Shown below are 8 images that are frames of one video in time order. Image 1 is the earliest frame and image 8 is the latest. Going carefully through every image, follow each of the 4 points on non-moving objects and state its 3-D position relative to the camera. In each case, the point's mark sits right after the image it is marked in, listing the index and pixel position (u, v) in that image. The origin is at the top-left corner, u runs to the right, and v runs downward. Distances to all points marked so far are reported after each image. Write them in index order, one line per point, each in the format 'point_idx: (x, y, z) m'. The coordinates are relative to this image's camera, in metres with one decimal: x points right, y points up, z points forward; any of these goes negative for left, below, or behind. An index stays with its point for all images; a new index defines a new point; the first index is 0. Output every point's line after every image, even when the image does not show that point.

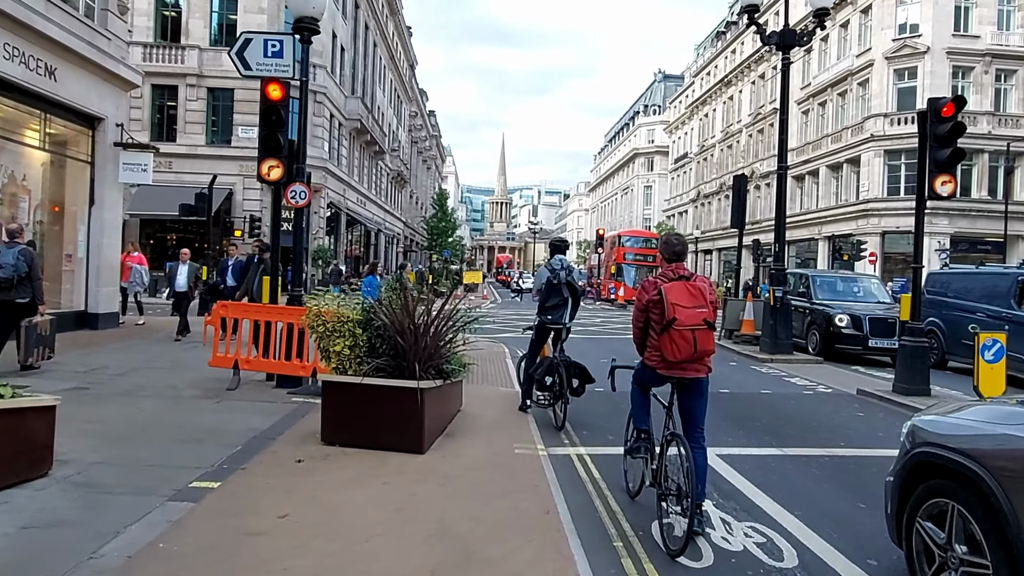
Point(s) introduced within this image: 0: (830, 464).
0: (+3.0, -1.7, +6.5) m
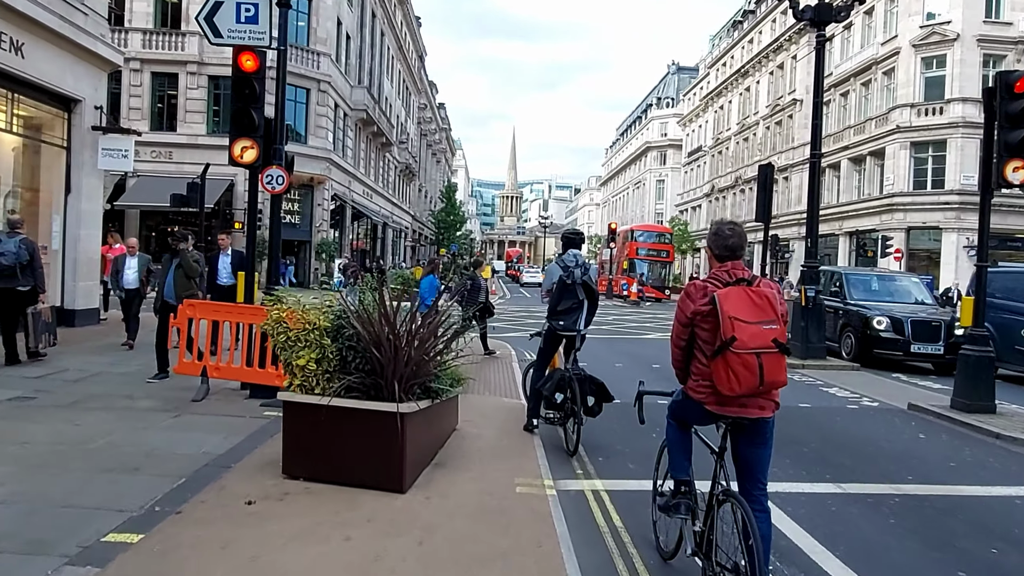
0: (+3.0, -1.7, +5.3) m
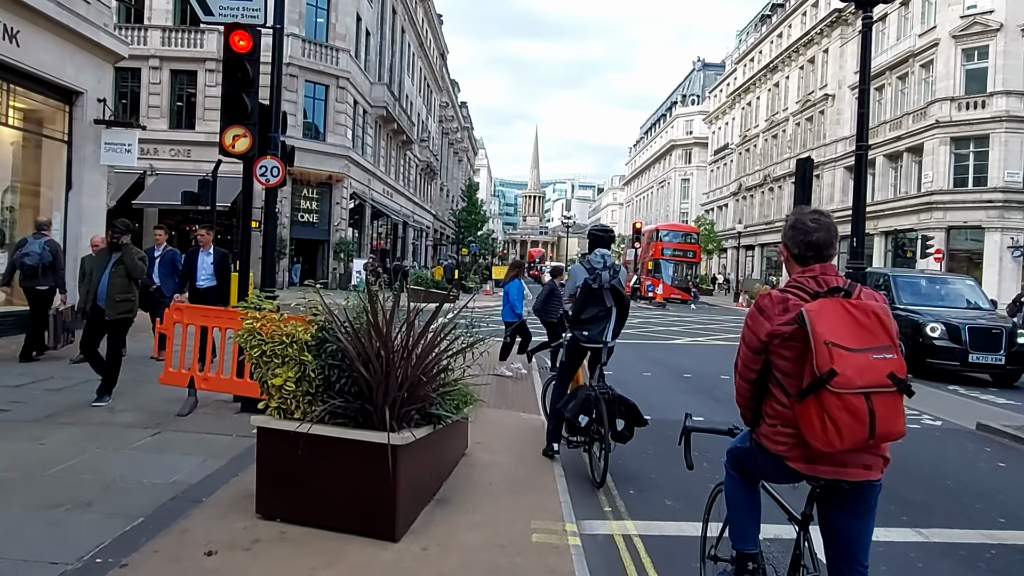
0: (+3.1, -1.8, +4.3) m
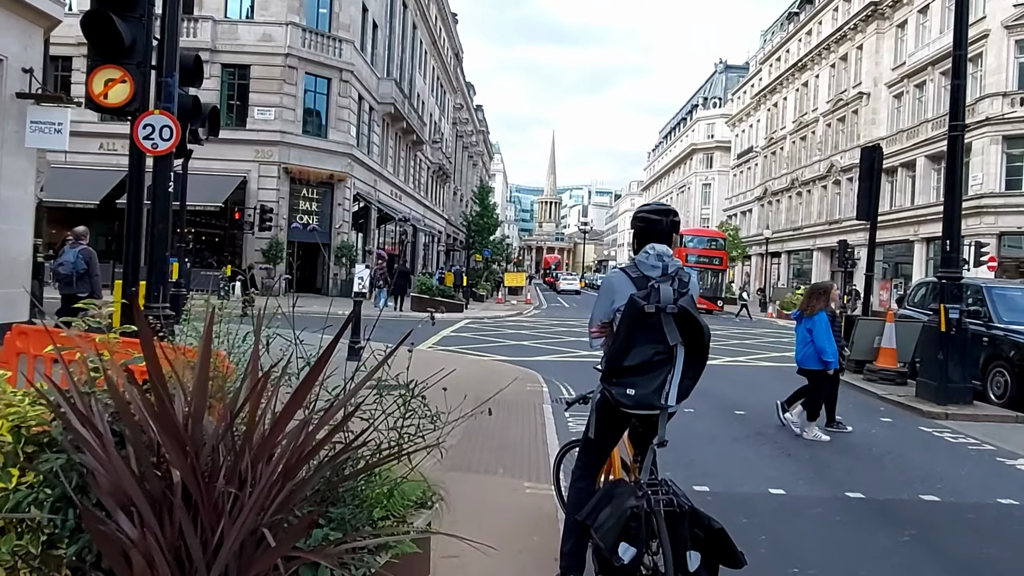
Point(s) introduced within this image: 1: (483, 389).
0: (+3.0, -1.9, +1.8) m
1: (-0.4, -1.5, +10.3) m
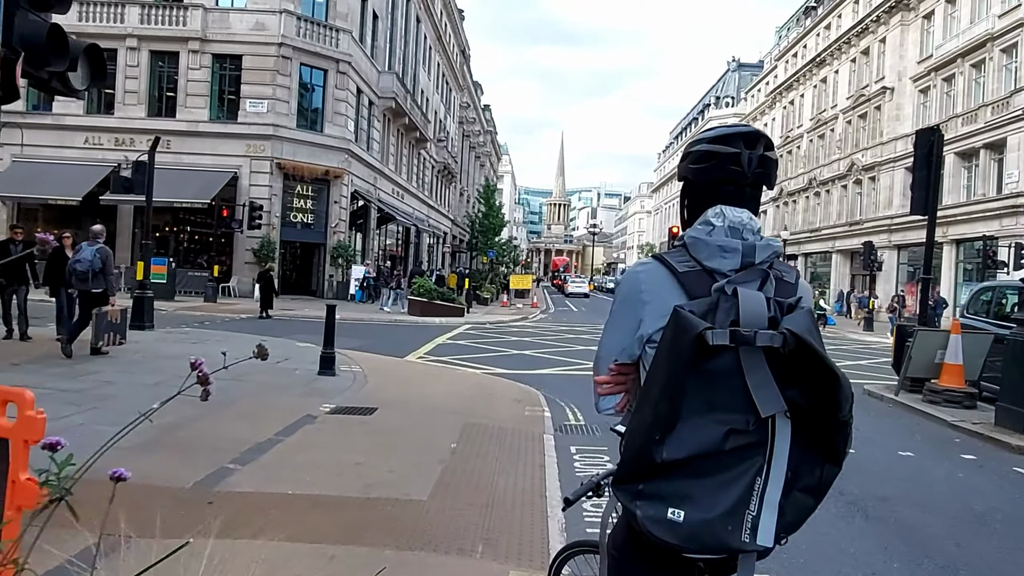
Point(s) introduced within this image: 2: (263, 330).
0: (+2.9, -1.9, +0.1) m
1: (-0.5, -1.5, +8.6) m
2: (-6.3, -1.1, +17.1) m
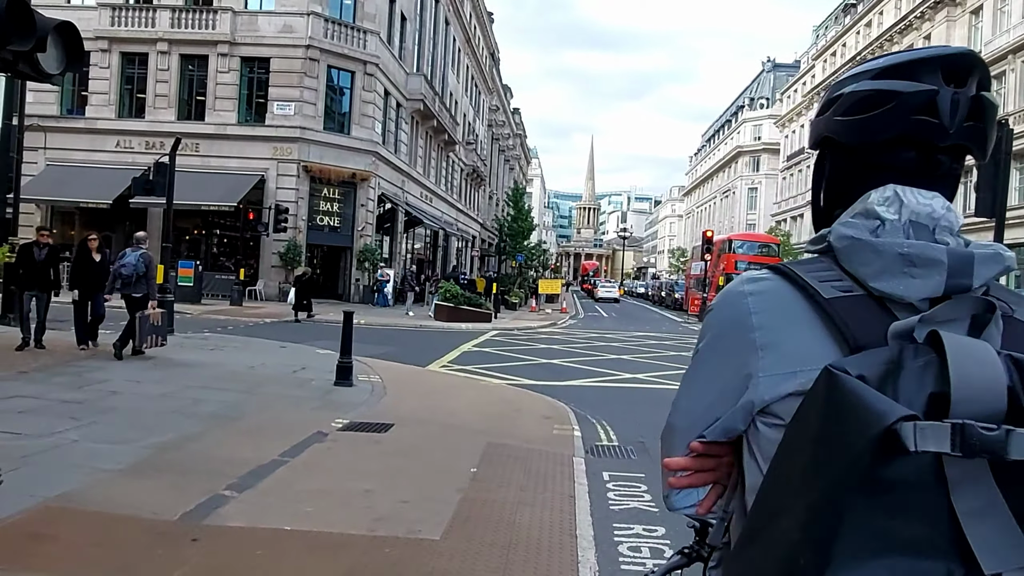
0: (+2.8, -2.0, -0.7) m
1: (-0.1, -1.6, +7.9) m
2: (-5.6, -1.2, +16.7) m
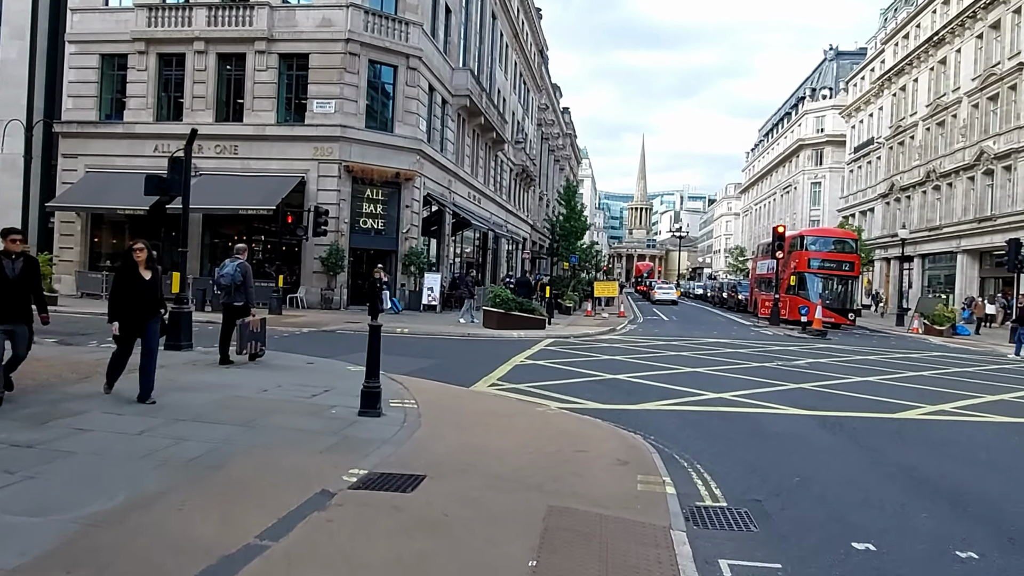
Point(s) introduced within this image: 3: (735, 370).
0: (+2.8, -1.9, -2.9) m
1: (+0.5, -1.7, +6.0) m
2: (-4.3, -1.3, +15.1) m
3: (+4.8, -1.8, +14.7) m
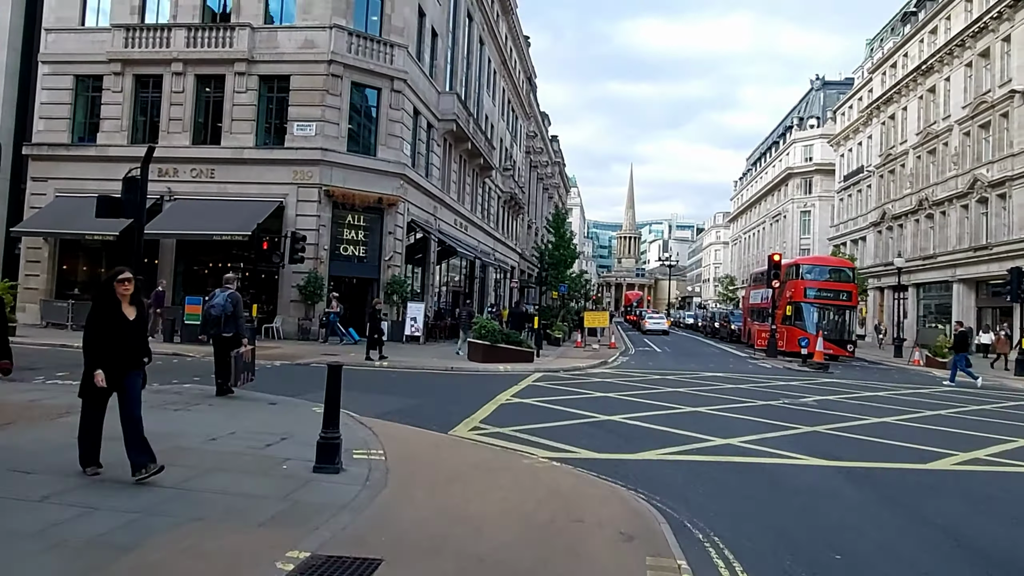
0: (+2.8, -1.8, -4.0) m
1: (+0.3, -1.9, +4.8) m
2: (-4.6, -2.0, +13.9) m
3: (+4.5, -2.4, +13.6) m
